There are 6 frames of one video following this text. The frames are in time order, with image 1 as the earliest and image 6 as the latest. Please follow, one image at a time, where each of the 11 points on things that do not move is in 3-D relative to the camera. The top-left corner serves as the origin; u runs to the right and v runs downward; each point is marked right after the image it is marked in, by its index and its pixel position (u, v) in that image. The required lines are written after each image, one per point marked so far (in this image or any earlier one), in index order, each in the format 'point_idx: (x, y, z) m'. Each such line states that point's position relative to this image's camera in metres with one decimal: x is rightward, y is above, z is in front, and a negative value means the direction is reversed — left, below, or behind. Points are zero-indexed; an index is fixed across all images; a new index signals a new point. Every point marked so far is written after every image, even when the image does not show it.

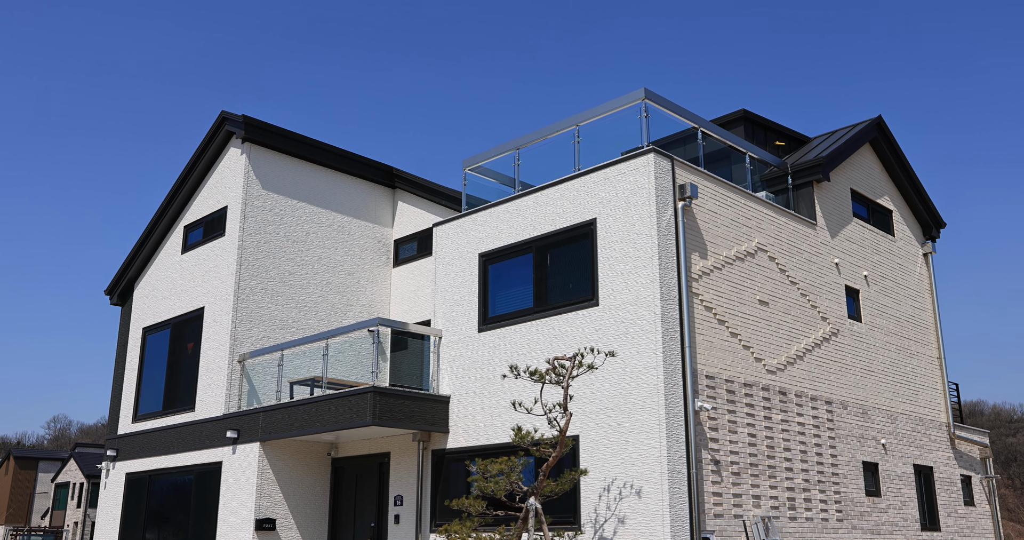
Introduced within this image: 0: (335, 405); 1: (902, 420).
0: (-2.4, -1.8, +10.6) m
1: (+6.4, -2.4, +12.7) m
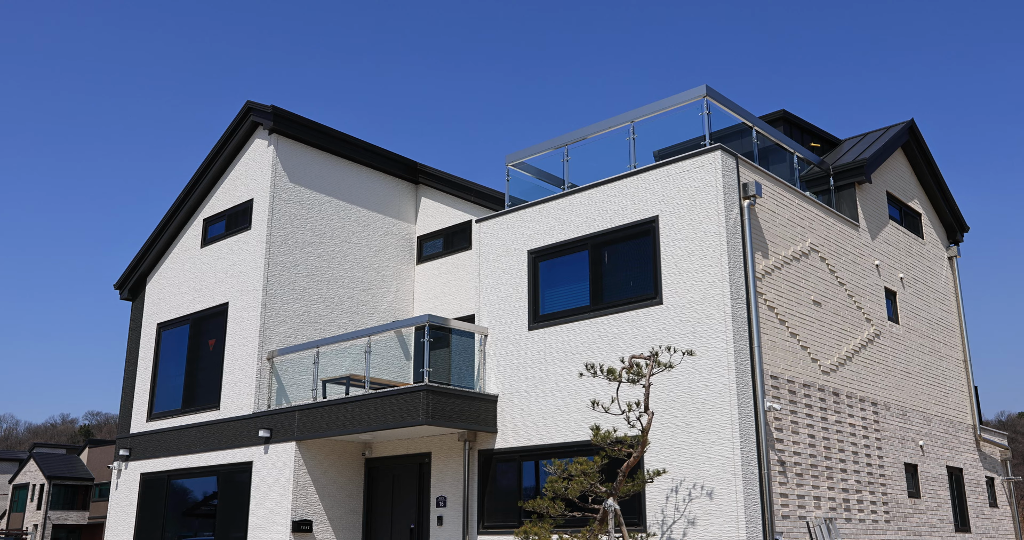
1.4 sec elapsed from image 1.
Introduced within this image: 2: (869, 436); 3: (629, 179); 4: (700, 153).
0: (-1.7, -1.8, +10.4) m
1: (+7.0, -2.5, +12.7) m
2: (+4.9, -2.3, +10.5) m
3: (+1.5, +1.1, +9.7) m
4: (+2.2, +1.4, +9.1) m
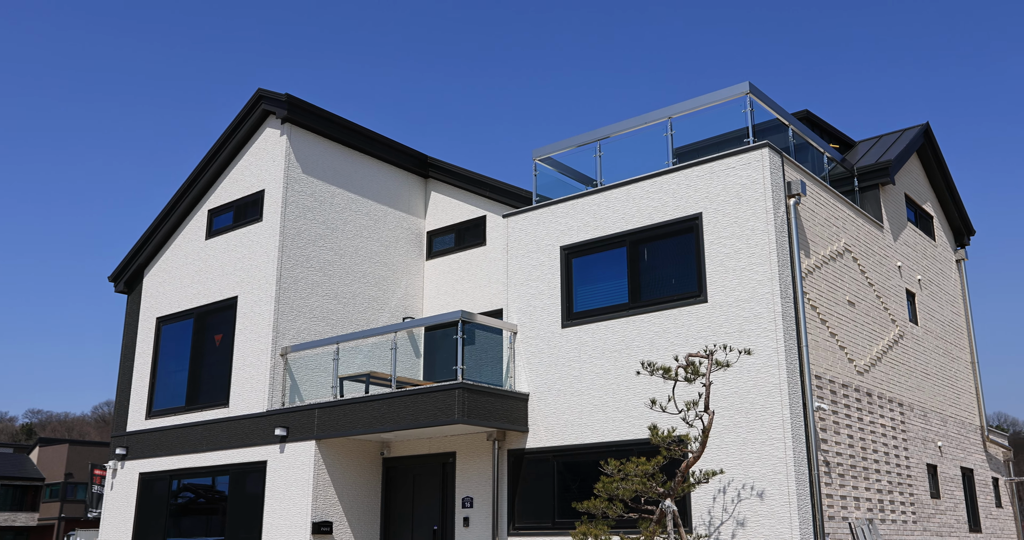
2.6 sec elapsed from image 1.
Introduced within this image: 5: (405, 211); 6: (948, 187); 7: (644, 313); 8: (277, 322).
0: (-1.3, -1.7, +10.1) m
1: (+7.2, -2.5, +12.8) m
2: (+5.2, -2.3, +10.5) m
3: (+1.9, +1.2, +9.6) m
4: (+2.7, +1.4, +9.0) m
5: (-2.1, +1.1, +14.8) m
6: (+8.4, +1.6, +14.9) m
7: (+1.6, -0.5, +9.4) m
8: (-3.7, -0.8, +12.3) m
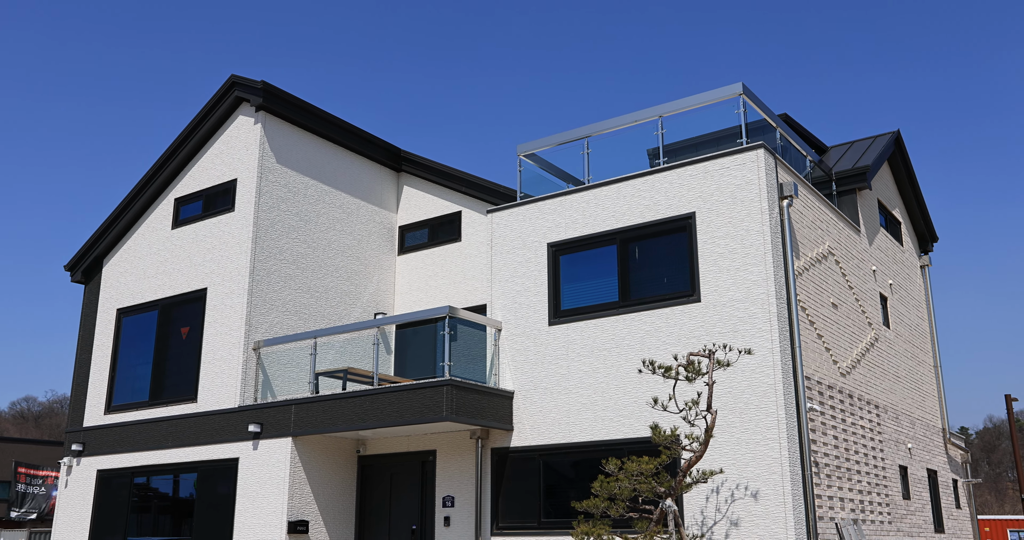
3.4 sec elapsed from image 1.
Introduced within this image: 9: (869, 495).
0: (-1.5, -1.6, +9.9) m
1: (+6.9, -2.6, +13.1) m
2: (+5.0, -2.3, +10.7) m
3: (+1.8, +1.2, +9.6) m
4: (+2.7, +1.4, +9.0) m
5: (-2.5, +1.2, +14.5) m
6: (+8.0, +1.5, +15.3) m
7: (+1.5, -0.5, +9.3) m
8: (-4.0, -0.7, +11.9) m
9: (+4.6, -2.9, +10.0) m
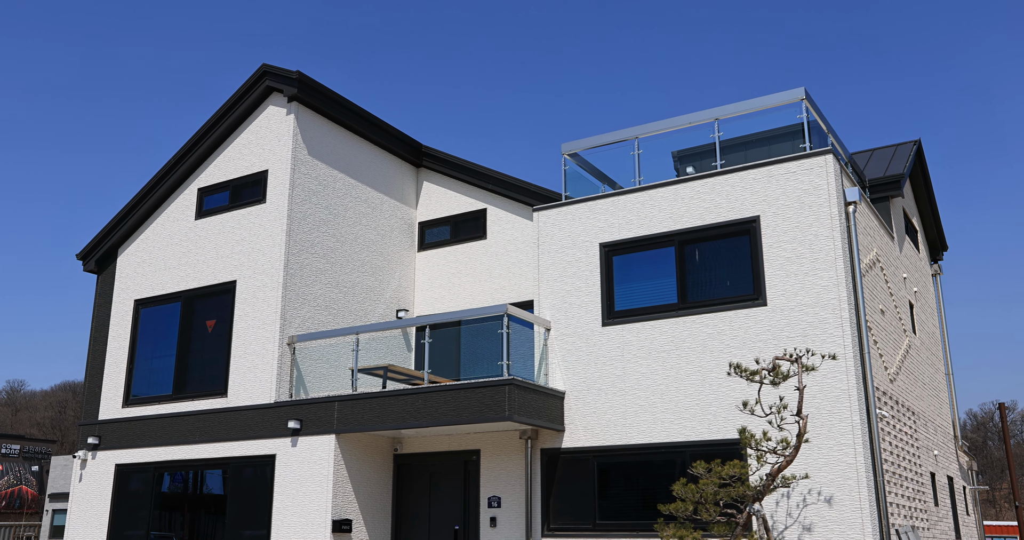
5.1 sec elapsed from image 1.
0: (-0.8, -1.6, +9.7) m
1: (+7.4, -2.8, +13.3) m
2: (+5.6, -2.4, +10.9) m
3: (+2.6, +1.1, +9.6) m
4: (+3.4, +1.3, +9.0) m
5: (-2.0, +1.3, +14.3) m
6: (+8.4, +1.3, +15.5) m
7: (+2.2, -0.5, +9.3) m
8: (-3.4, -0.6, +11.7) m
9: (+5.2, -3.0, +10.1) m
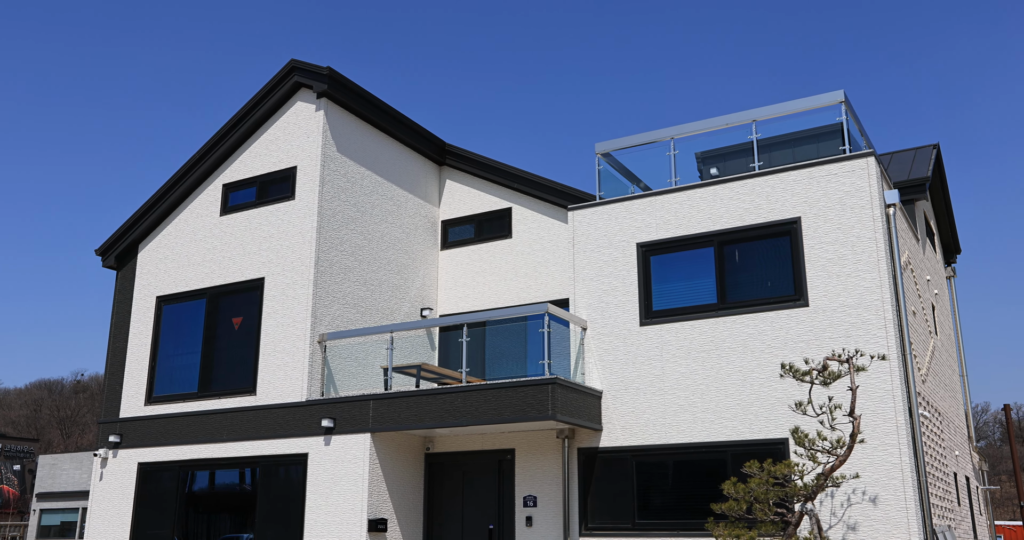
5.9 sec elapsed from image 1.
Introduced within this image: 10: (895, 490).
0: (-0.3, -1.6, +9.7) m
1: (+7.8, -2.8, +13.5) m
2: (+6.1, -2.5, +11.0) m
3: (+3.1, +1.1, +9.6) m
4: (+4.0, +1.3, +9.1) m
5: (-1.5, +1.3, +14.3) m
6: (+8.9, +1.3, +15.7) m
7: (+2.7, -0.5, +9.4) m
8: (-3.0, -0.5, +11.6) m
9: (+5.7, -3.0, +10.2) m
10: (+3.9, -2.3, +8.0) m
